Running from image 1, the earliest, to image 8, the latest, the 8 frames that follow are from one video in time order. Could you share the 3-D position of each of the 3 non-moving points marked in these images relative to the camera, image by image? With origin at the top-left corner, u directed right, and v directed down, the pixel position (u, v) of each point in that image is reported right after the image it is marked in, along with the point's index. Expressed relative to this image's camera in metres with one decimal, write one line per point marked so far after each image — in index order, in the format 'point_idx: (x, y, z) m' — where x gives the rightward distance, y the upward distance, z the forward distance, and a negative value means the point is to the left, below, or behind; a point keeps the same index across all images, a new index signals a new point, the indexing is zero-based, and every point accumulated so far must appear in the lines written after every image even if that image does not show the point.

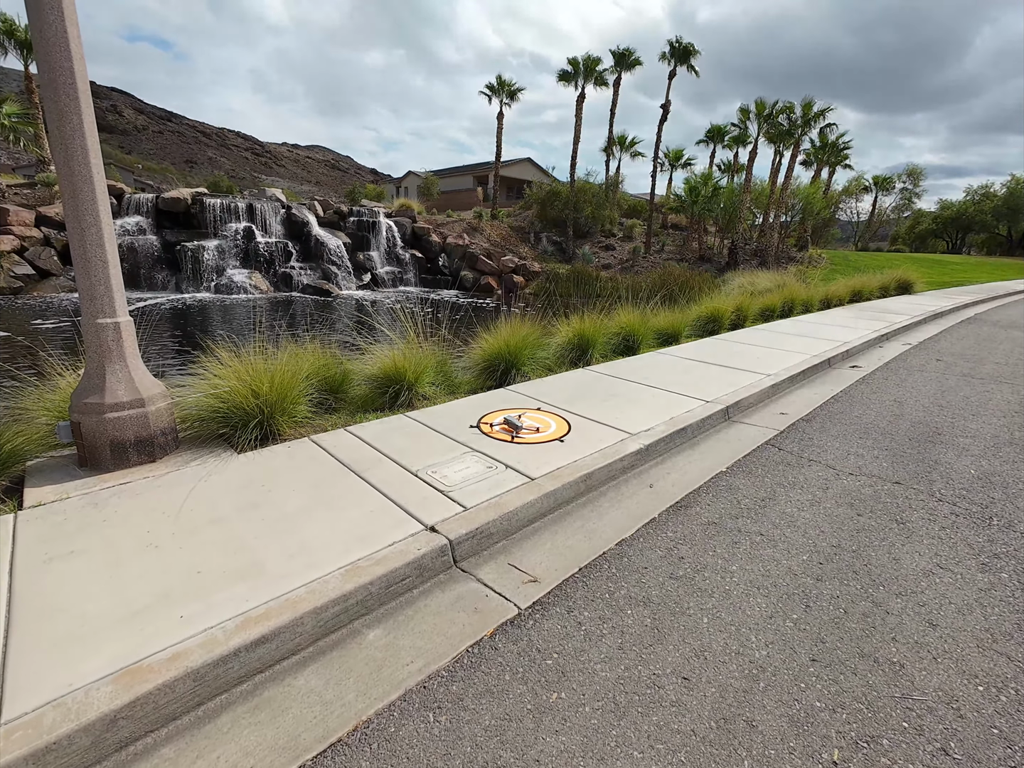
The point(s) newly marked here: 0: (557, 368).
0: (+0.6, +0.2, +6.7) m
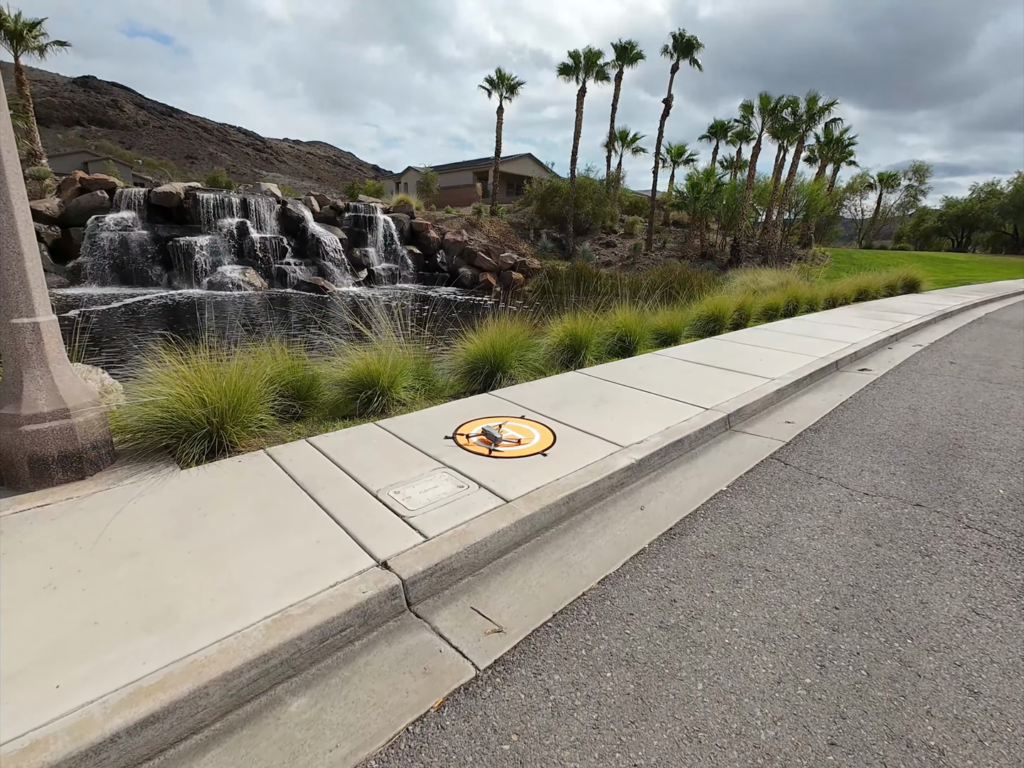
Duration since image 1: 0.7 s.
0: (+0.5, +0.2, +6.3) m
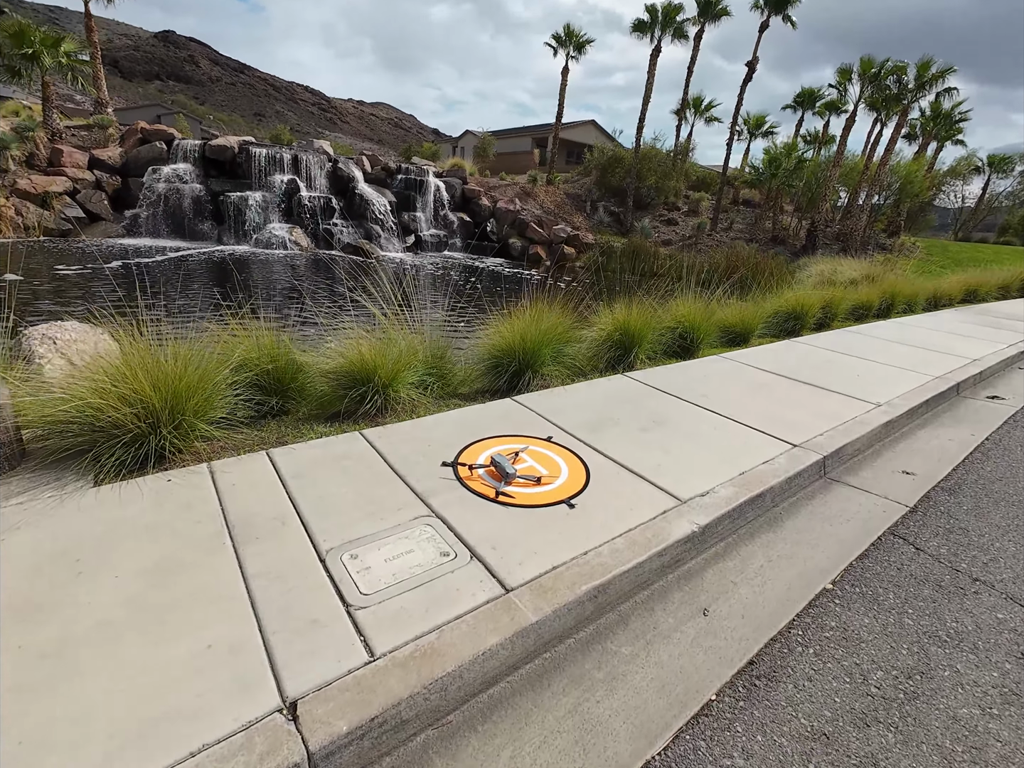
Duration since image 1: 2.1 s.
0: (+0.8, +0.2, +5.2) m
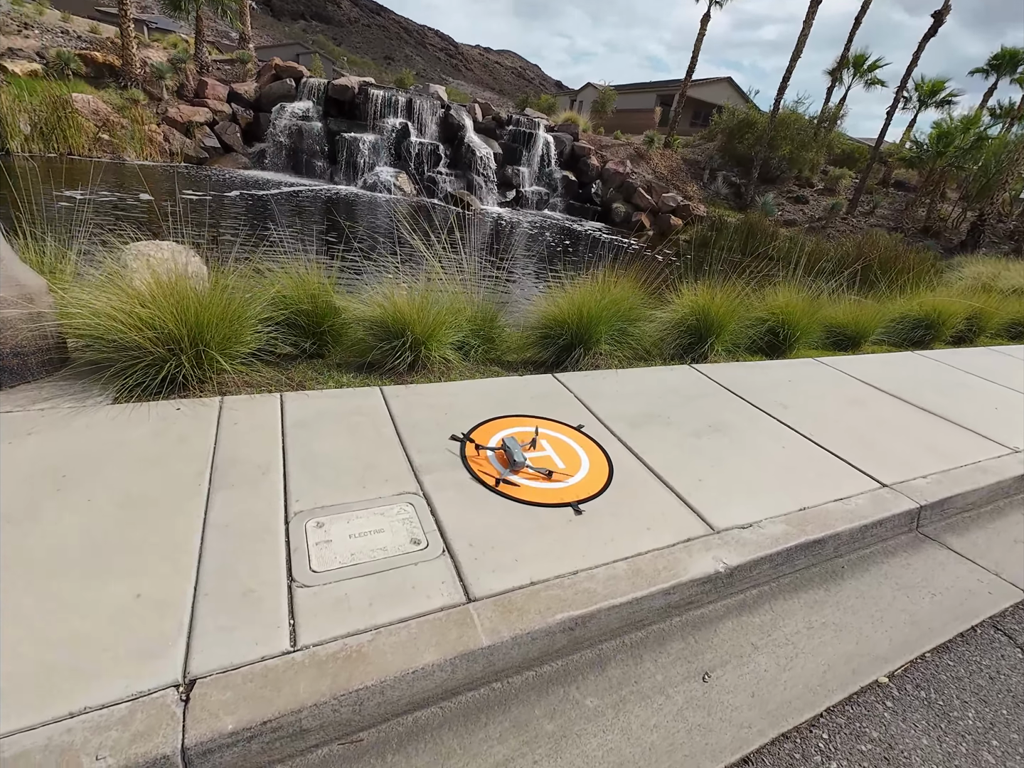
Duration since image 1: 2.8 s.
0: (+1.4, +0.3, +4.6) m
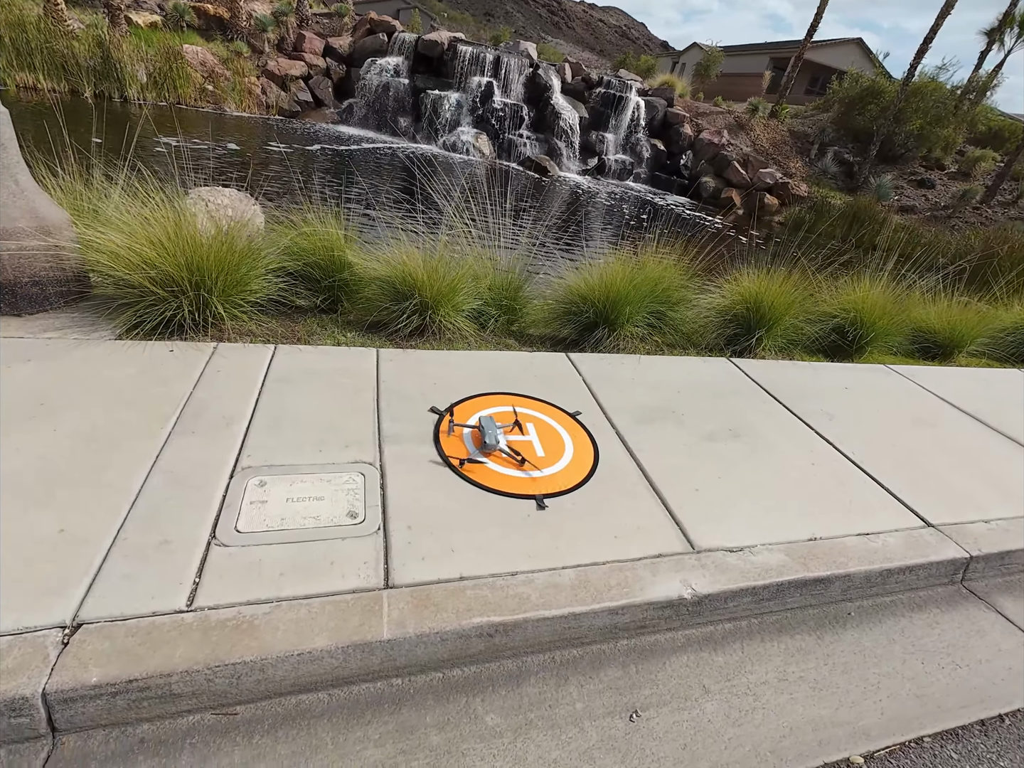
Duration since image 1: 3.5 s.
0: (+1.6, +0.4, +4.2) m
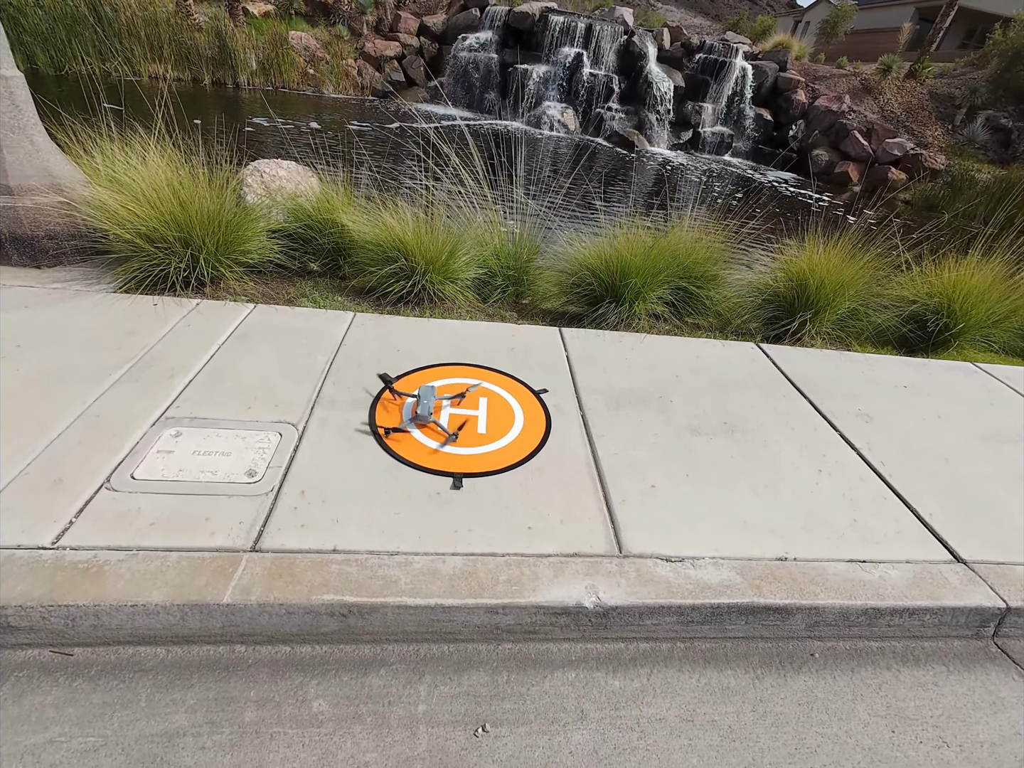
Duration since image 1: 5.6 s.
0: (+1.6, +0.5, +3.7) m
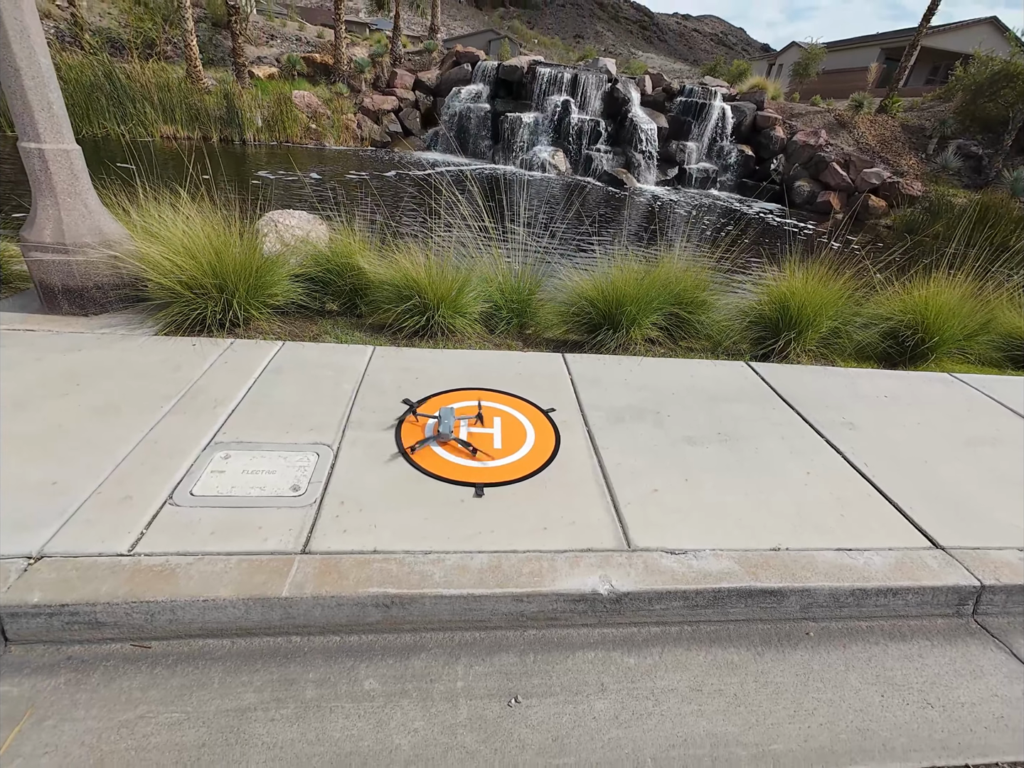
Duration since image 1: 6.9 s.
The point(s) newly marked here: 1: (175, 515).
0: (+1.6, +0.3, +4.0) m
1: (-1.3, -0.5, +1.9) m
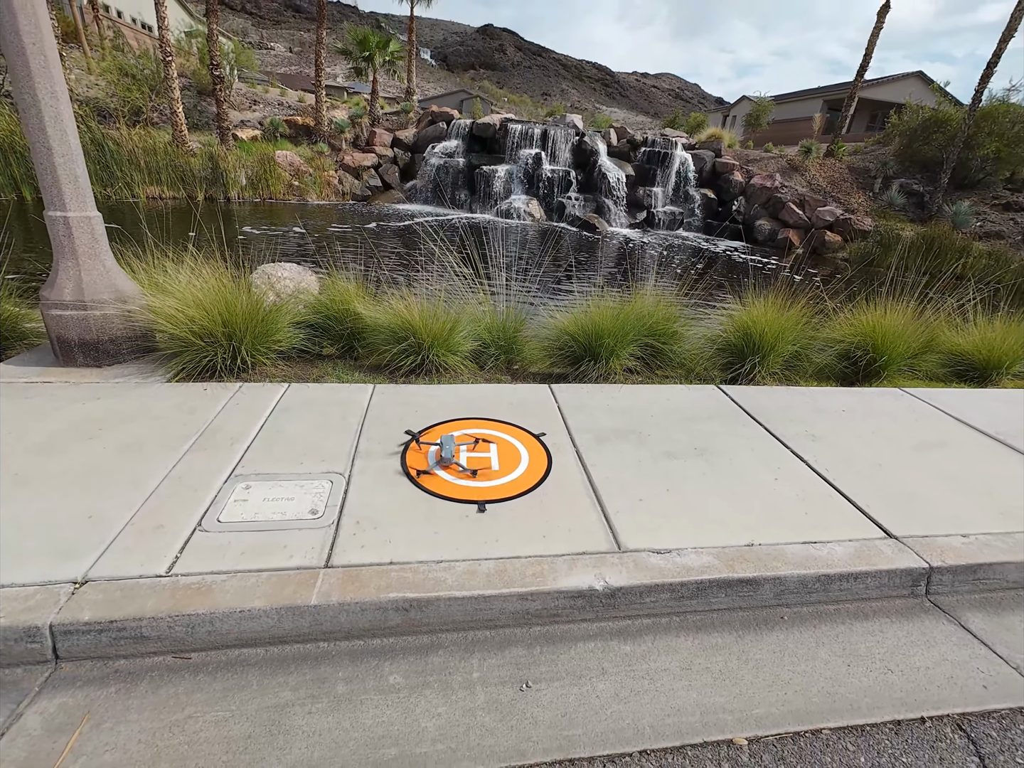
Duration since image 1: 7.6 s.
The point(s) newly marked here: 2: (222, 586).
0: (+1.5, +0.1, +4.3) m
1: (-1.3, -0.7, +2.1) m
2: (-1.1, -0.8, +1.9) m
